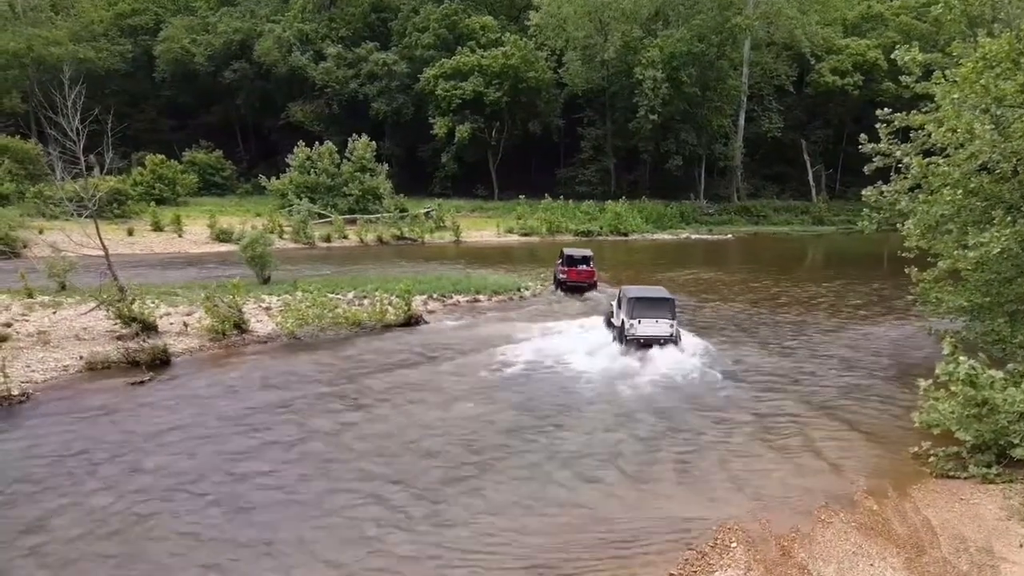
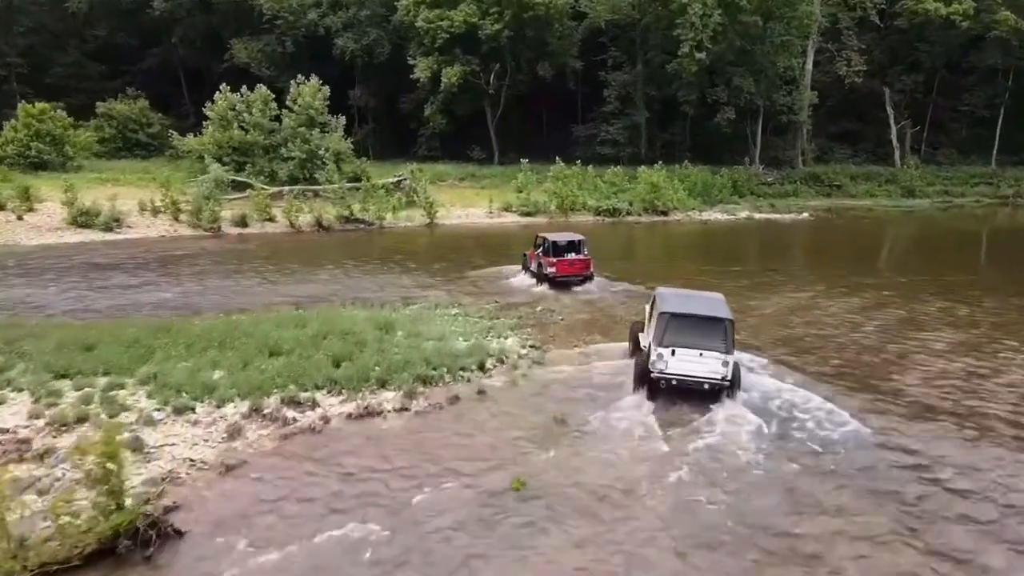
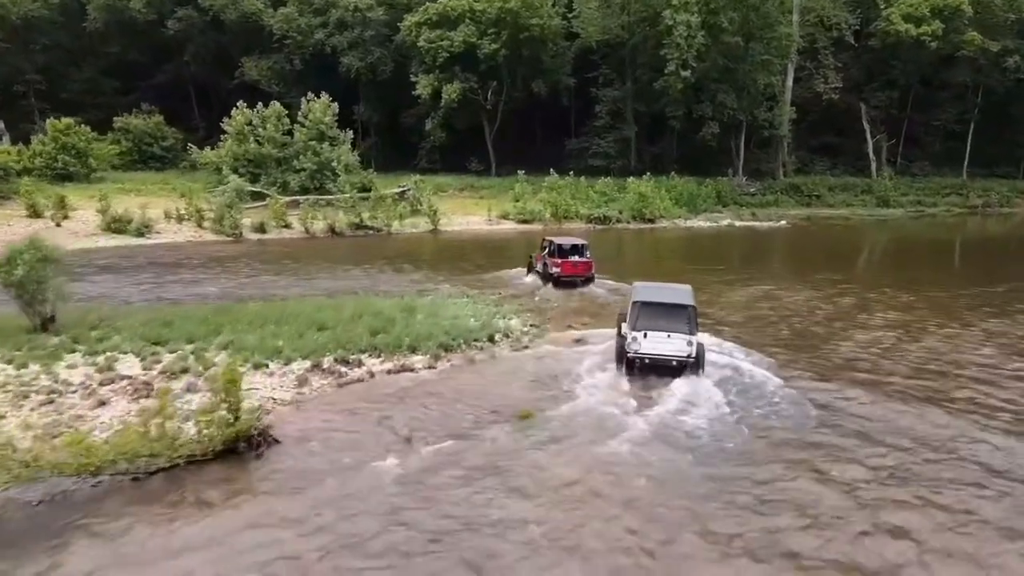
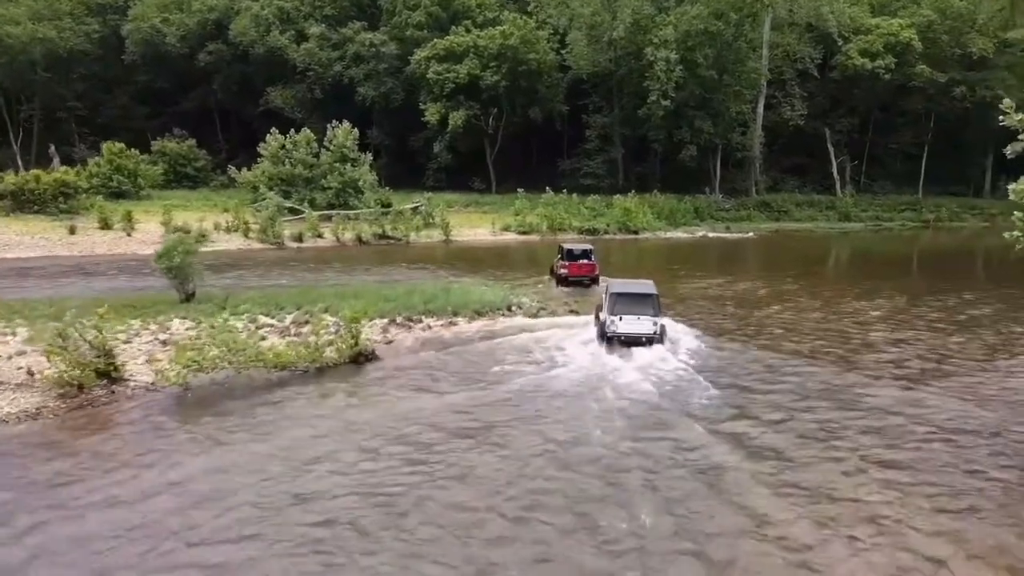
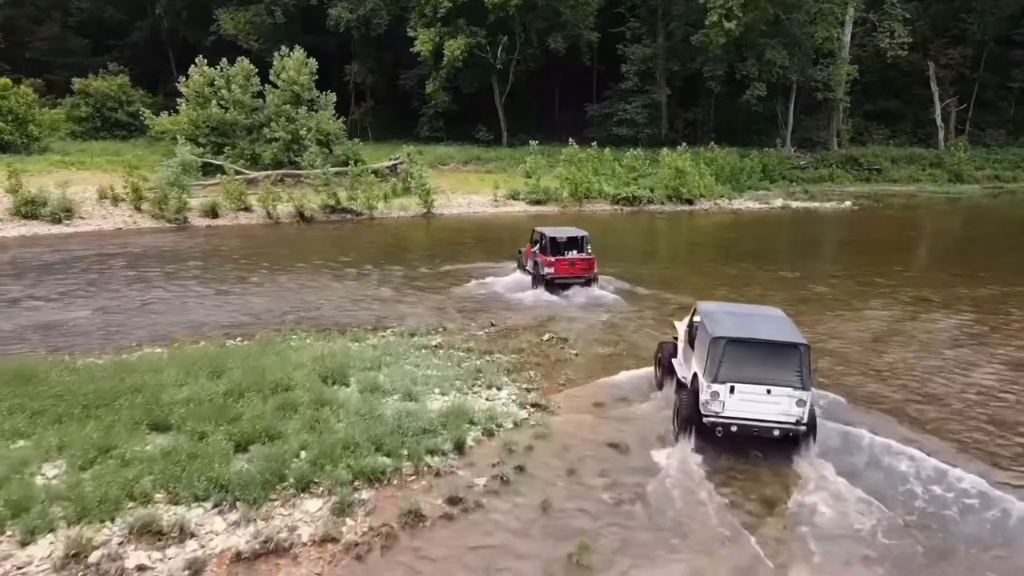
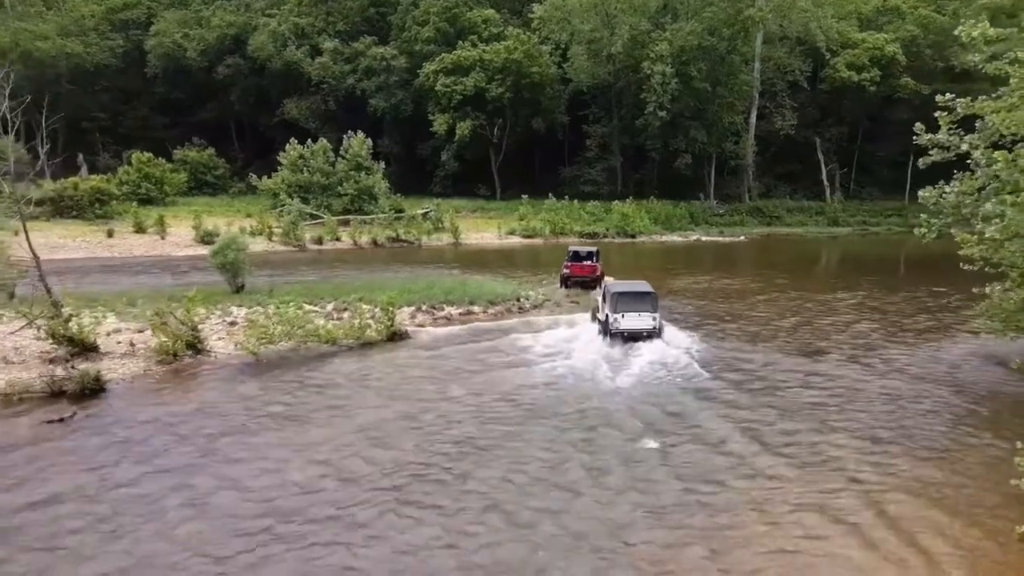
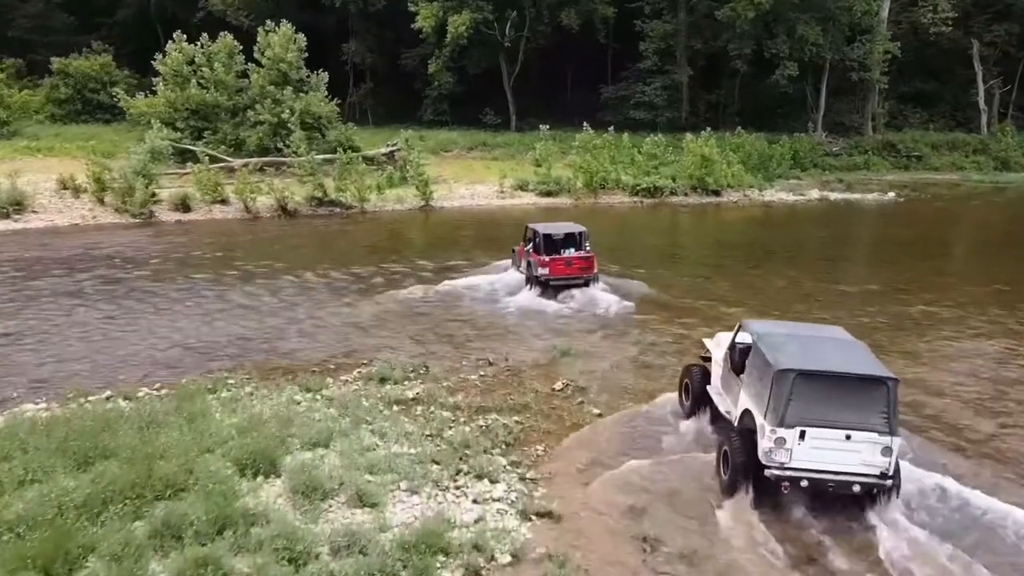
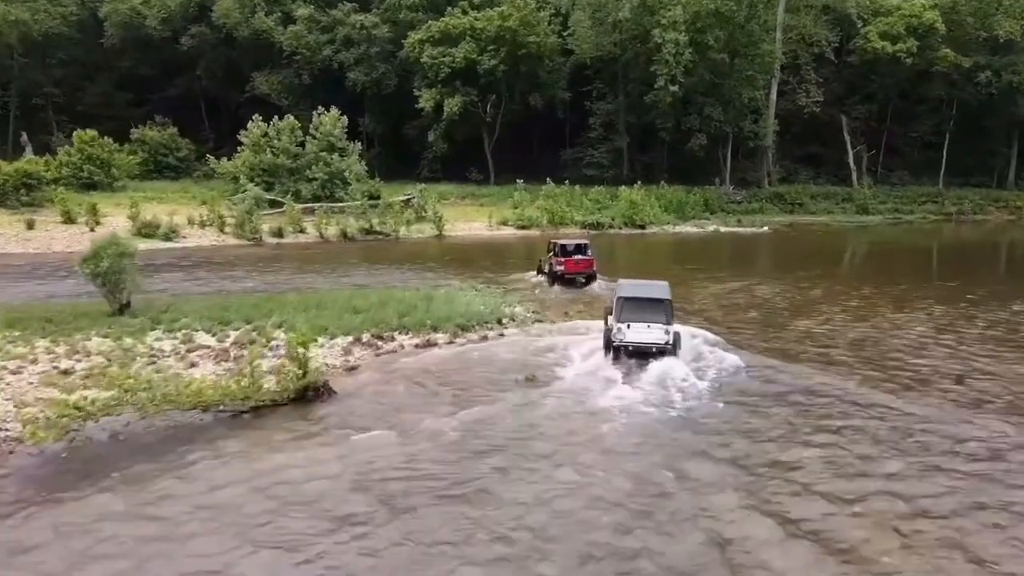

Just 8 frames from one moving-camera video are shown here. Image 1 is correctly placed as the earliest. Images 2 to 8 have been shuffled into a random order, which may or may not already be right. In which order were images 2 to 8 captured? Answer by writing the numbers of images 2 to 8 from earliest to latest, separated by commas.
6, 4, 8, 3, 2, 5, 7
